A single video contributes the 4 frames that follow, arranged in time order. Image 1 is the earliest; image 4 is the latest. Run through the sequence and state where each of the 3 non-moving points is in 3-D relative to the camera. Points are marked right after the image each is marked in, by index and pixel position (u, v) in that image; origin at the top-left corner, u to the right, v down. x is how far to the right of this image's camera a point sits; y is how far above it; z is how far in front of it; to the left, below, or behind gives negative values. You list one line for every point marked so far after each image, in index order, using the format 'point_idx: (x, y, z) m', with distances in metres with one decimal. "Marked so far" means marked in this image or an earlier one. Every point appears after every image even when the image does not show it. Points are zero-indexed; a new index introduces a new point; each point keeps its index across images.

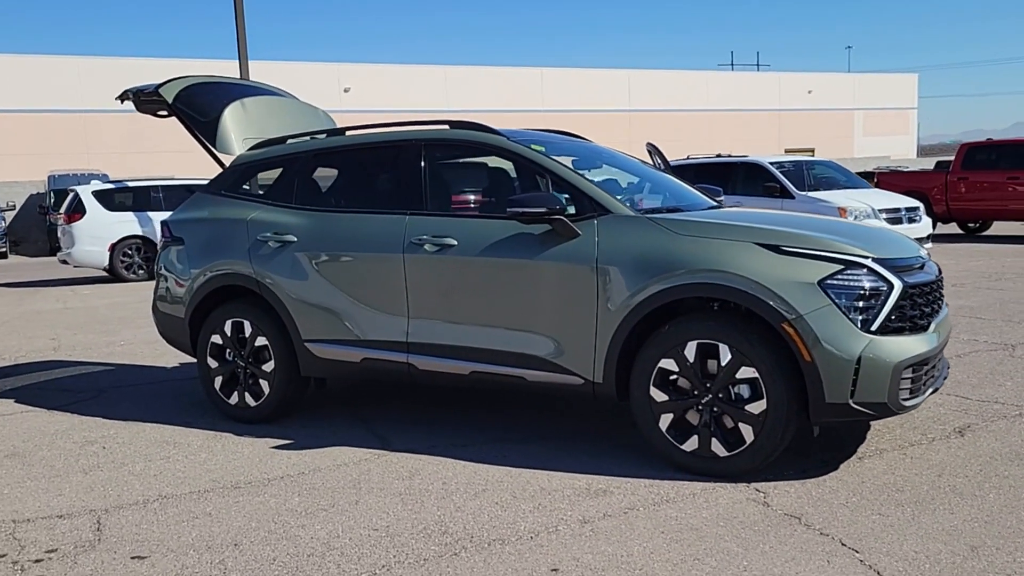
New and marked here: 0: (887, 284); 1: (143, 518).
0: (+1.7, 0.0, +4.2) m
1: (-1.7, -1.0, +4.1) m
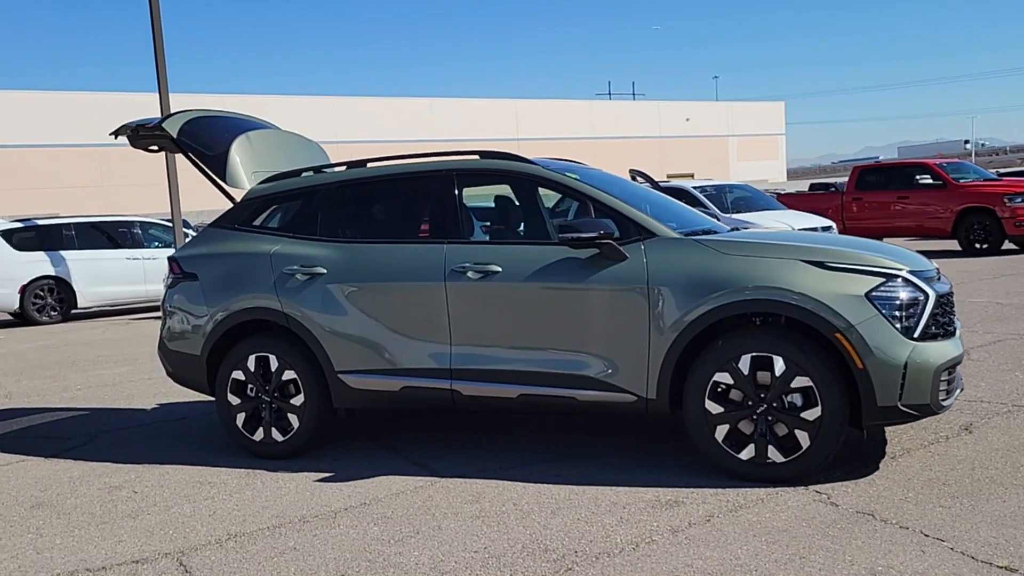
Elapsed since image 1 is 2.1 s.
0: (+2.0, 0.0, +4.5) m
1: (-1.3, -1.2, +4.1) m
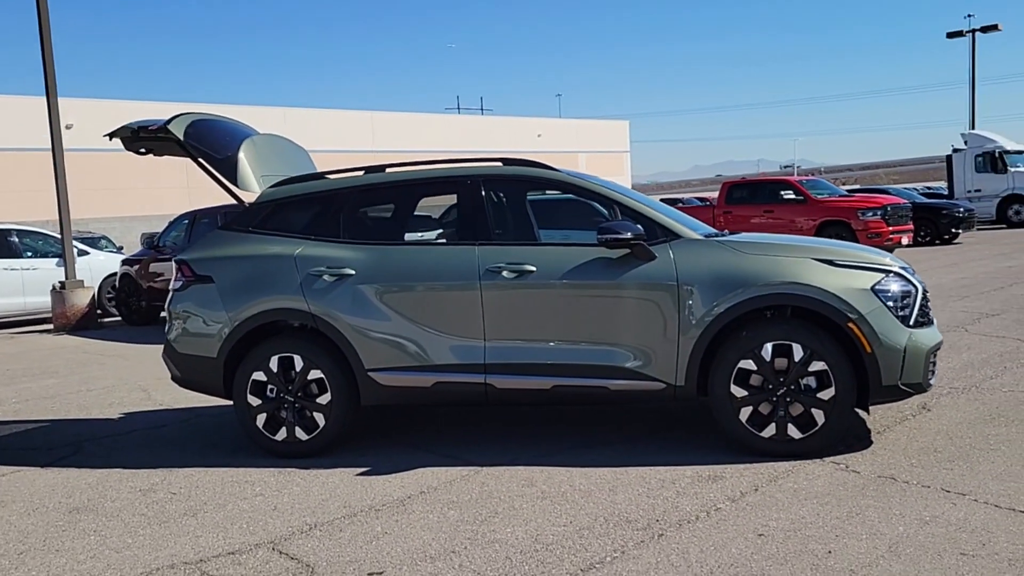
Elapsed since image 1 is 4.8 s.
0: (+2.3, 0.0, +5.2) m
1: (-0.9, -1.2, +4.2) m
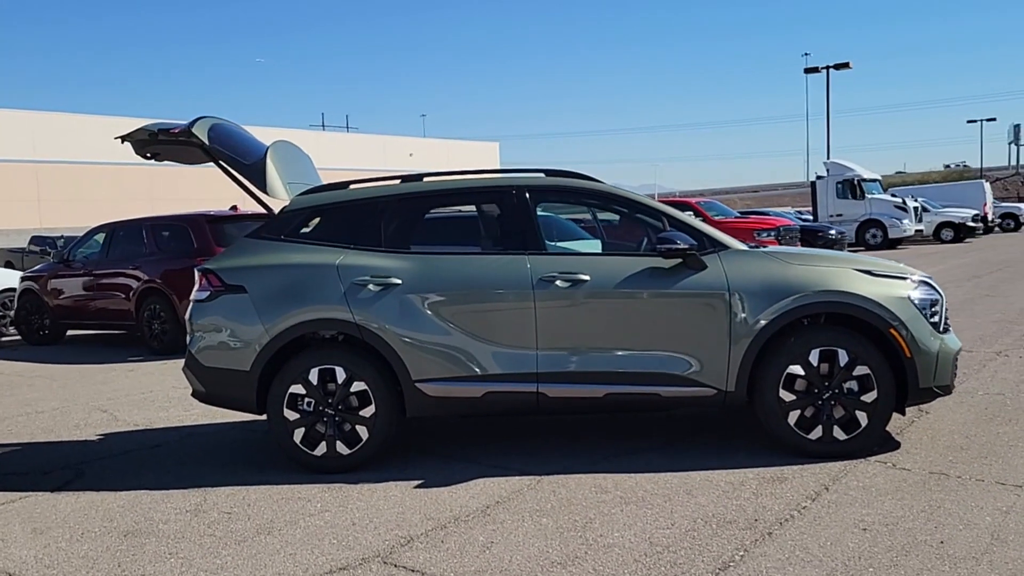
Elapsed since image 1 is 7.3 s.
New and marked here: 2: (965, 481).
0: (+2.6, -0.1, +5.6) m
1: (-0.3, -1.2, +4.1) m
2: (+2.4, -1.0, +4.9) m
